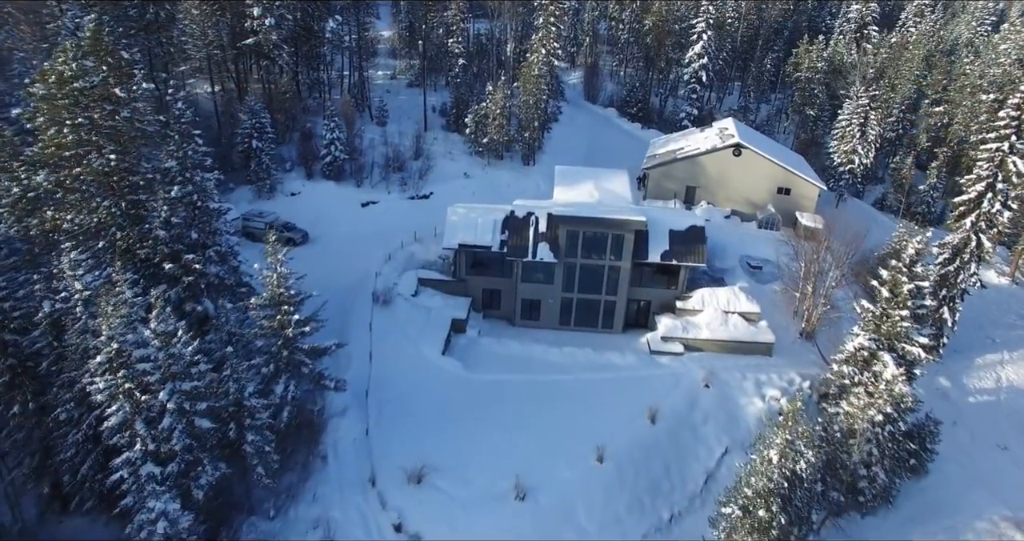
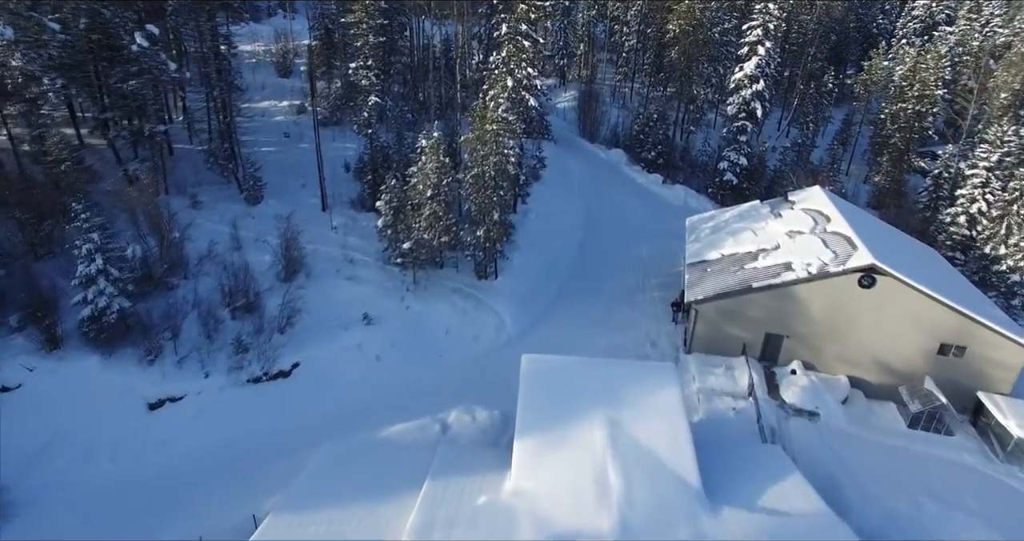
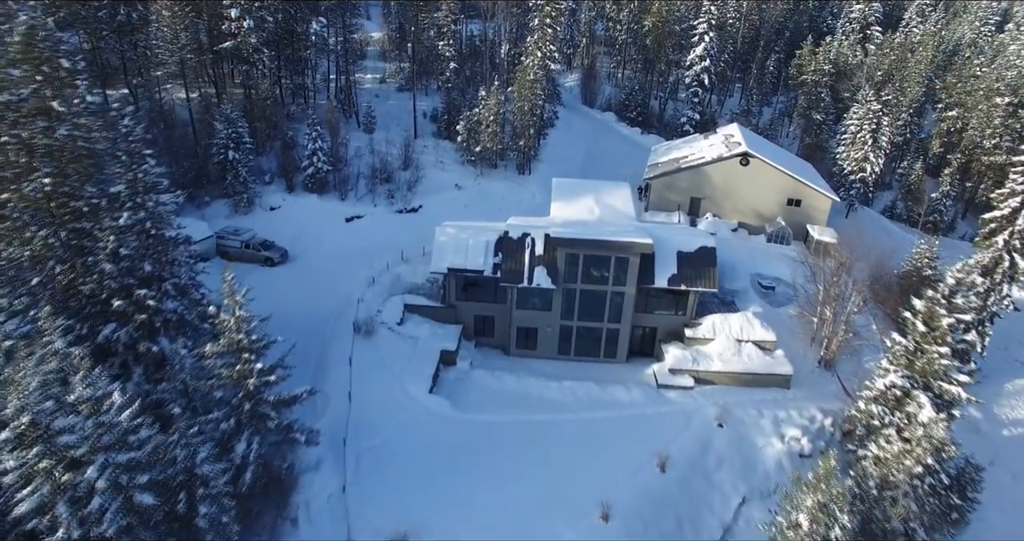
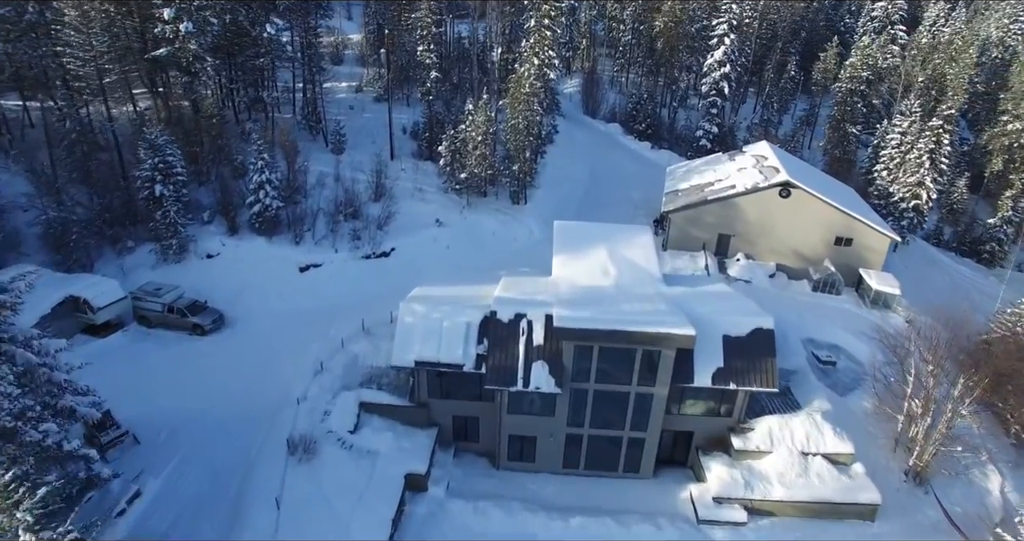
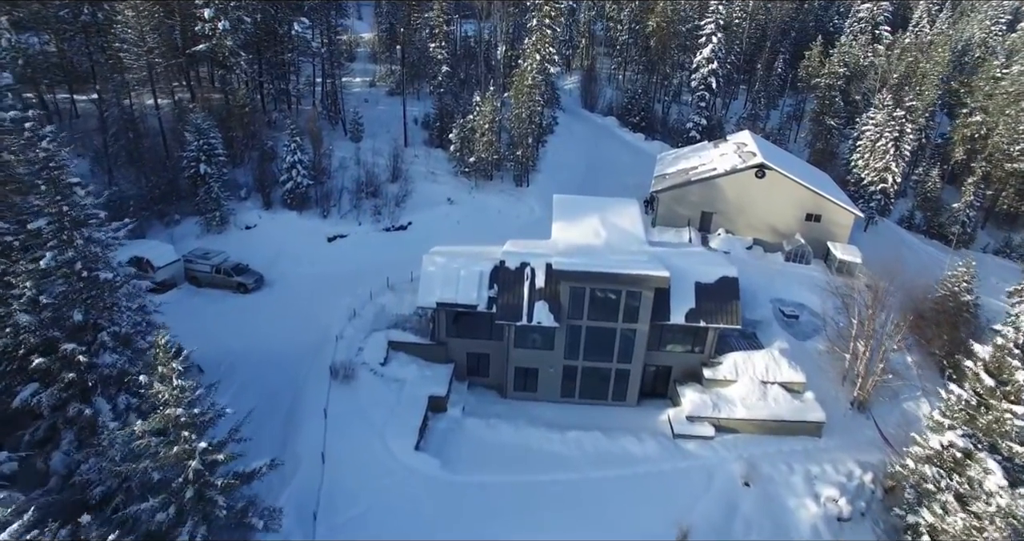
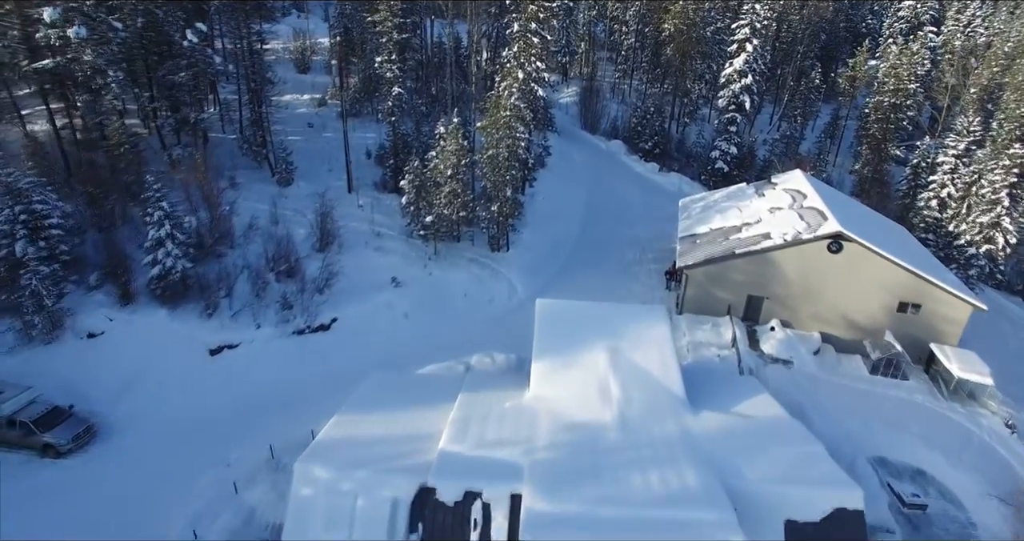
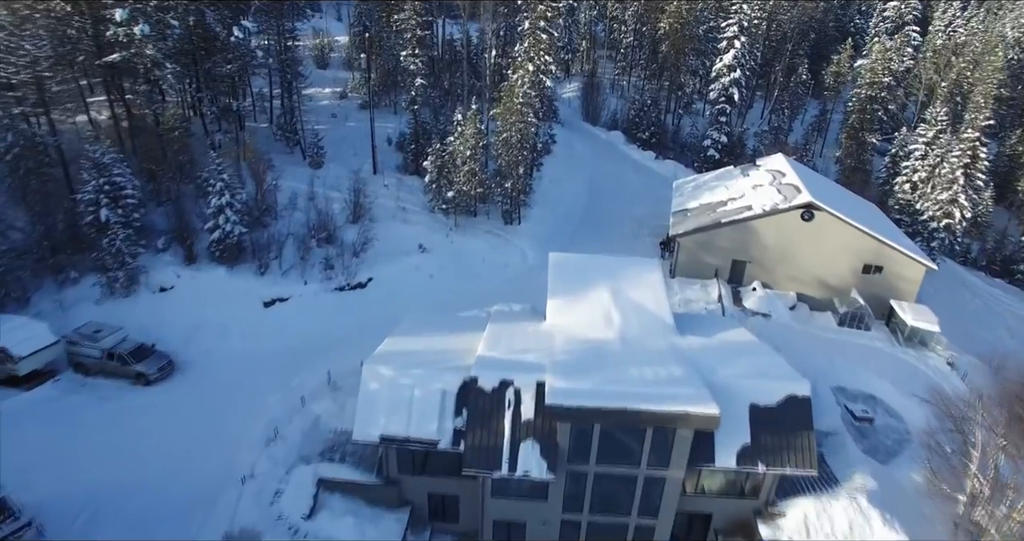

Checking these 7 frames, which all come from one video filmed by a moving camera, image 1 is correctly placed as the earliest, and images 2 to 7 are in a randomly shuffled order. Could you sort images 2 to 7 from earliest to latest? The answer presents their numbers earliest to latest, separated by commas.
3, 5, 4, 7, 6, 2
